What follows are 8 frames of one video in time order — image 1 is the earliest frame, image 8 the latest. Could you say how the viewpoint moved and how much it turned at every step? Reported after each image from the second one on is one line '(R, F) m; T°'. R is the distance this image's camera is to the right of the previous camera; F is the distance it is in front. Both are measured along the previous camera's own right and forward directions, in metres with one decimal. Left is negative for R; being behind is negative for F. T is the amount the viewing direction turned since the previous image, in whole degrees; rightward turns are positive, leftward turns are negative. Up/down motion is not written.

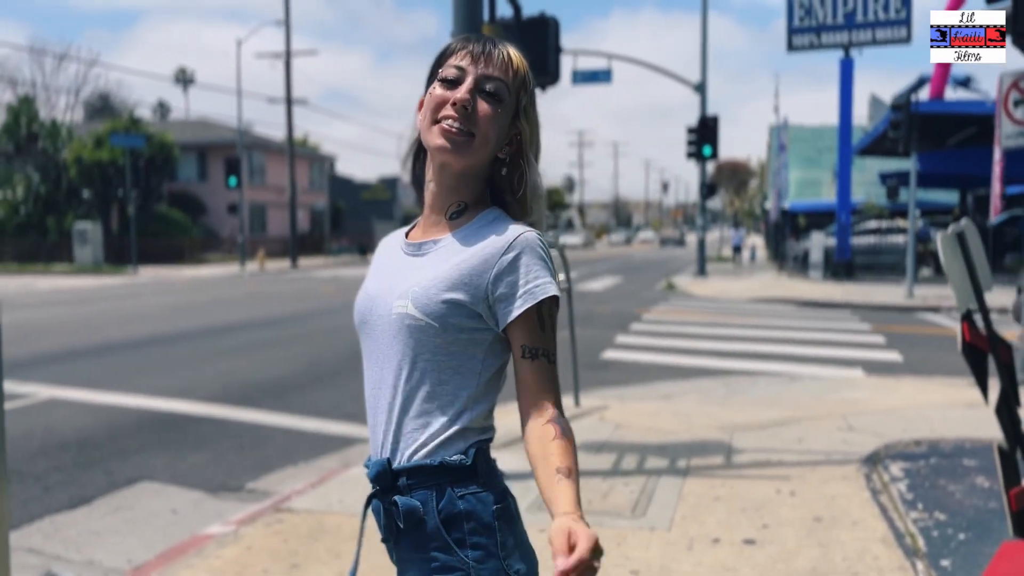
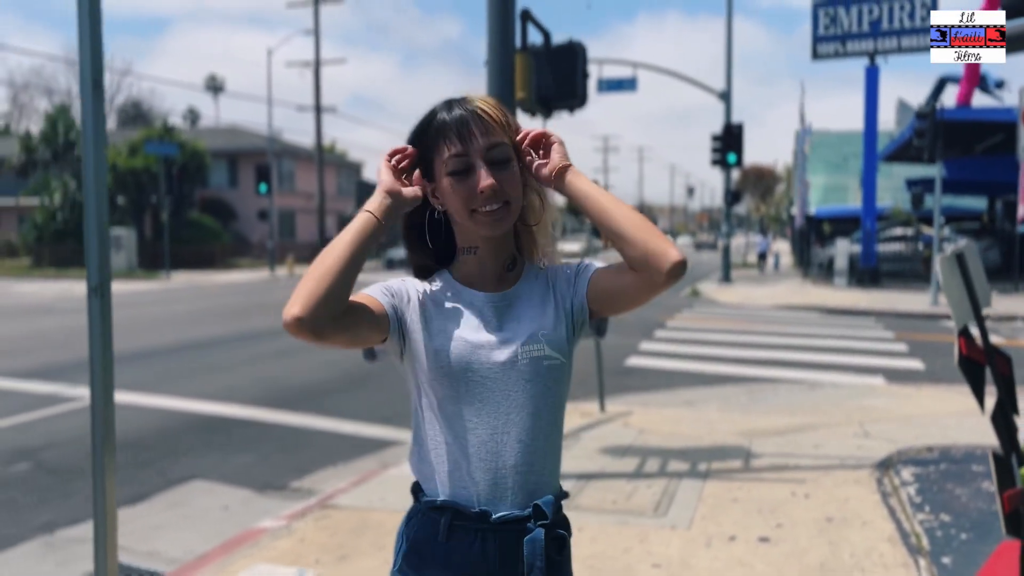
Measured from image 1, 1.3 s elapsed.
(0.0, -0.3) m; -2°
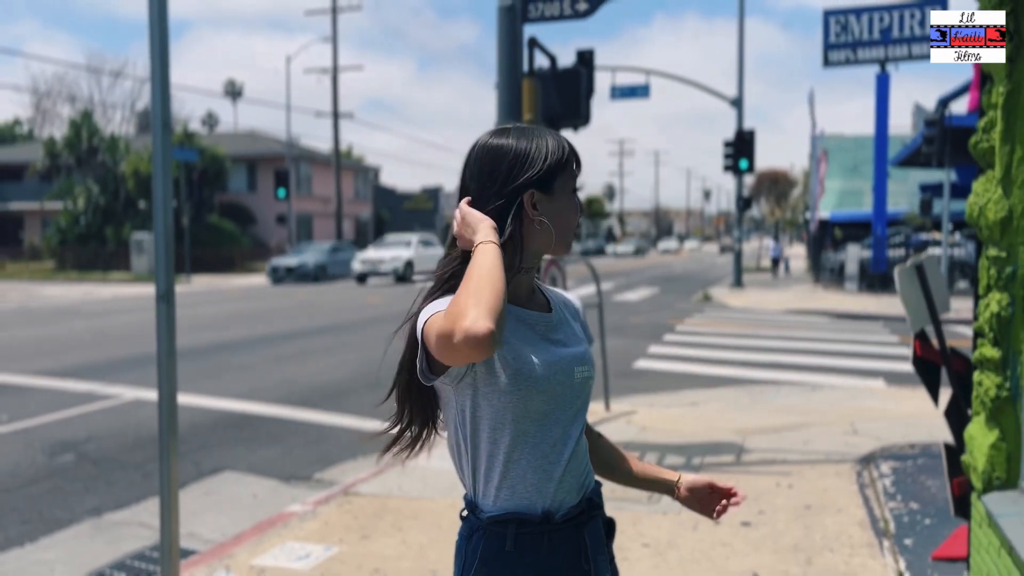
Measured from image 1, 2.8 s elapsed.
(+0.1, -0.5) m; -1°
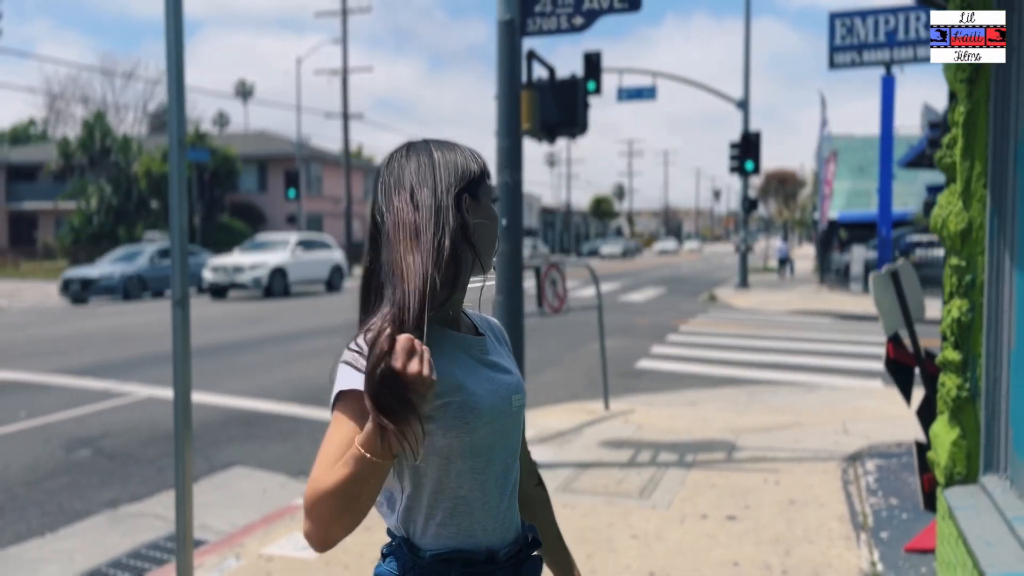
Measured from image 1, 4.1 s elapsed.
(+0.1, -0.2) m; -1°
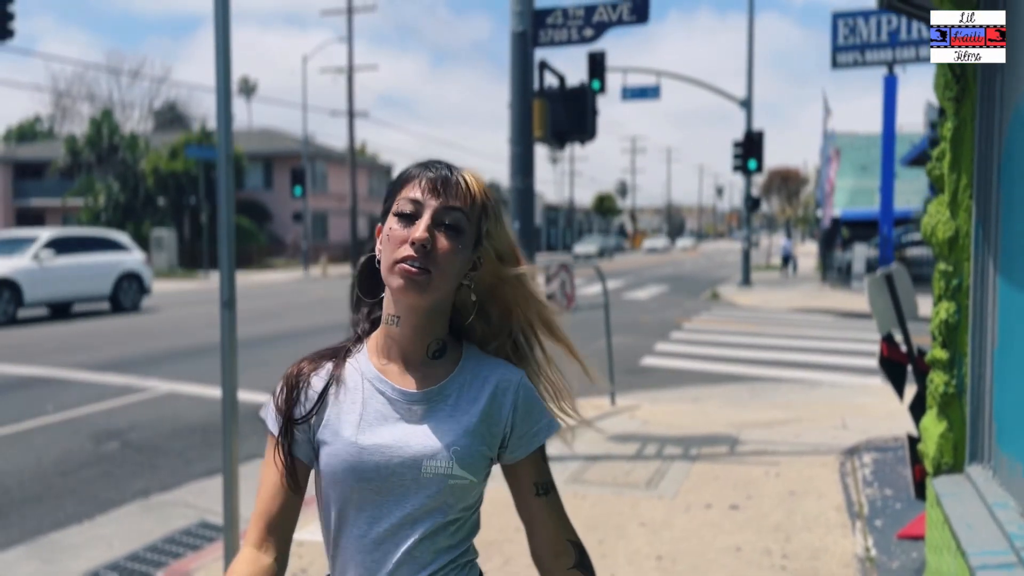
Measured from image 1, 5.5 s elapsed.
(-0.1, -0.3) m; 0°
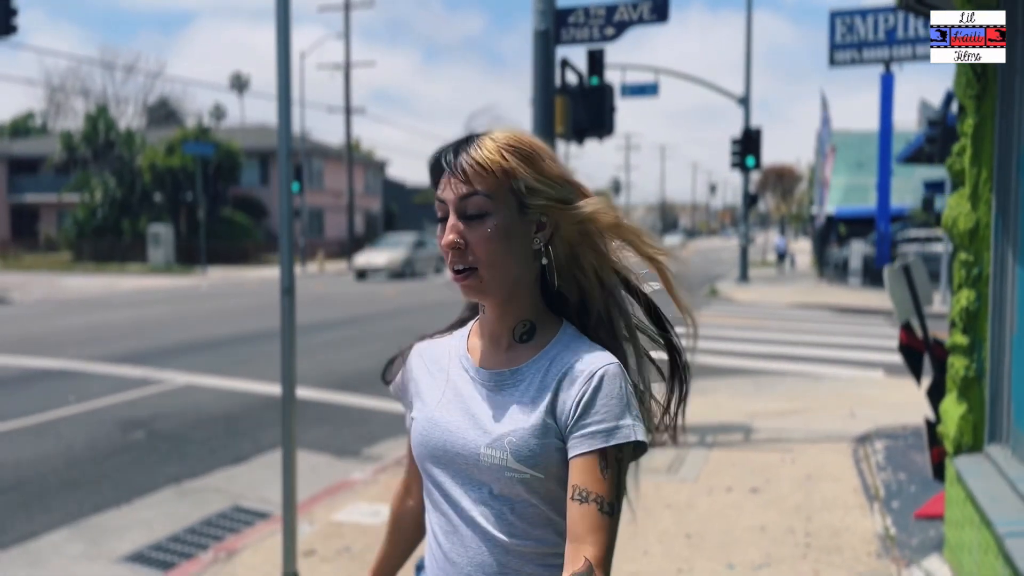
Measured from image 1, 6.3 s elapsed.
(-0.2, -0.2) m; 0°
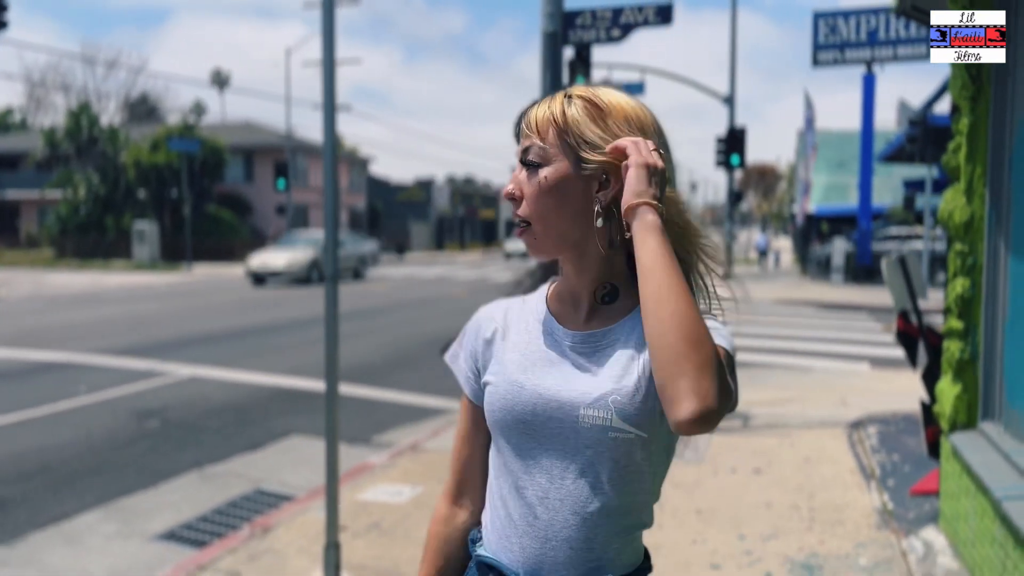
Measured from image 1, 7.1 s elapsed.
(-0.2, -0.2) m; +1°
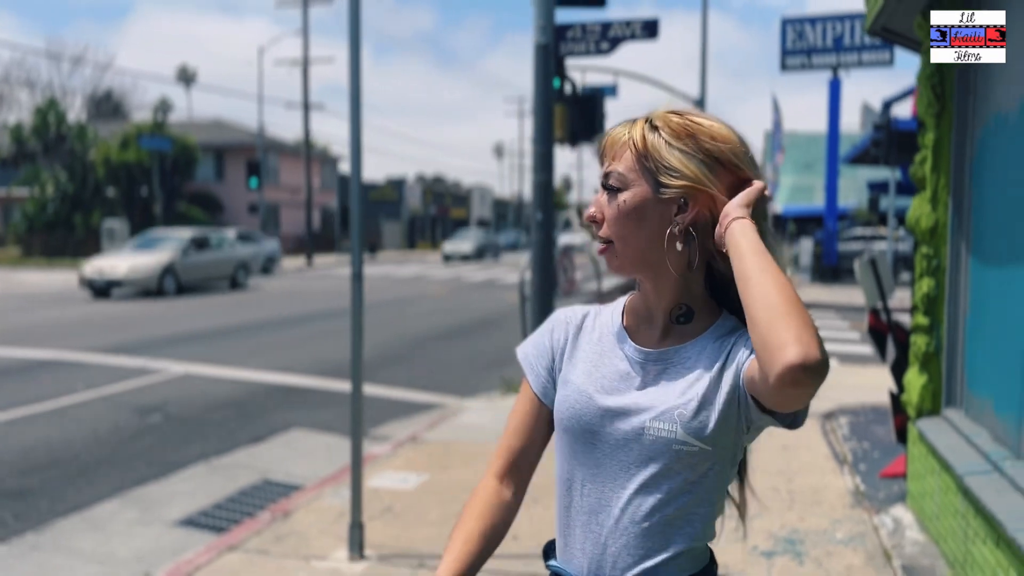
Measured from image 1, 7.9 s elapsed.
(-0.2, -0.4) m; +2°
